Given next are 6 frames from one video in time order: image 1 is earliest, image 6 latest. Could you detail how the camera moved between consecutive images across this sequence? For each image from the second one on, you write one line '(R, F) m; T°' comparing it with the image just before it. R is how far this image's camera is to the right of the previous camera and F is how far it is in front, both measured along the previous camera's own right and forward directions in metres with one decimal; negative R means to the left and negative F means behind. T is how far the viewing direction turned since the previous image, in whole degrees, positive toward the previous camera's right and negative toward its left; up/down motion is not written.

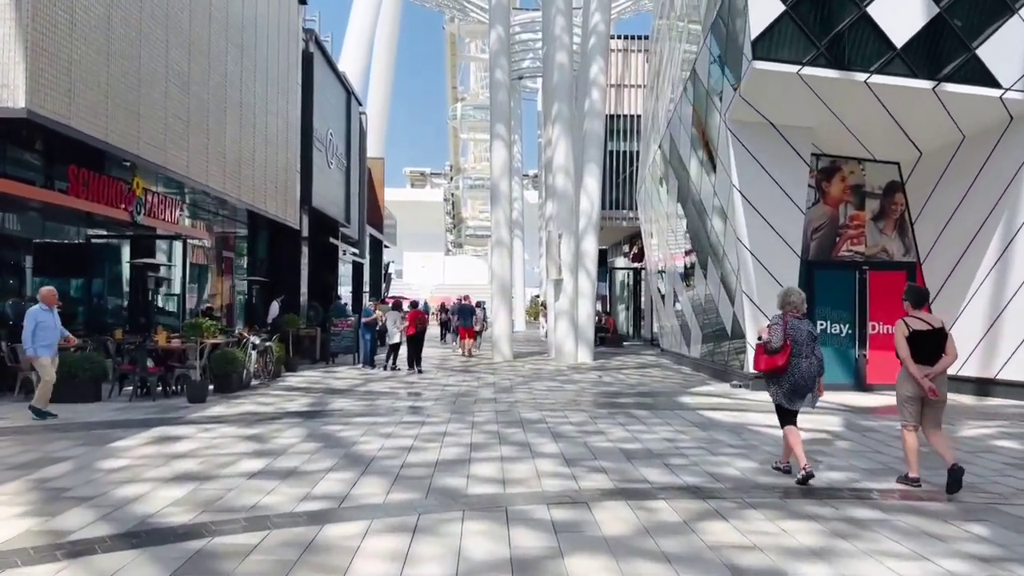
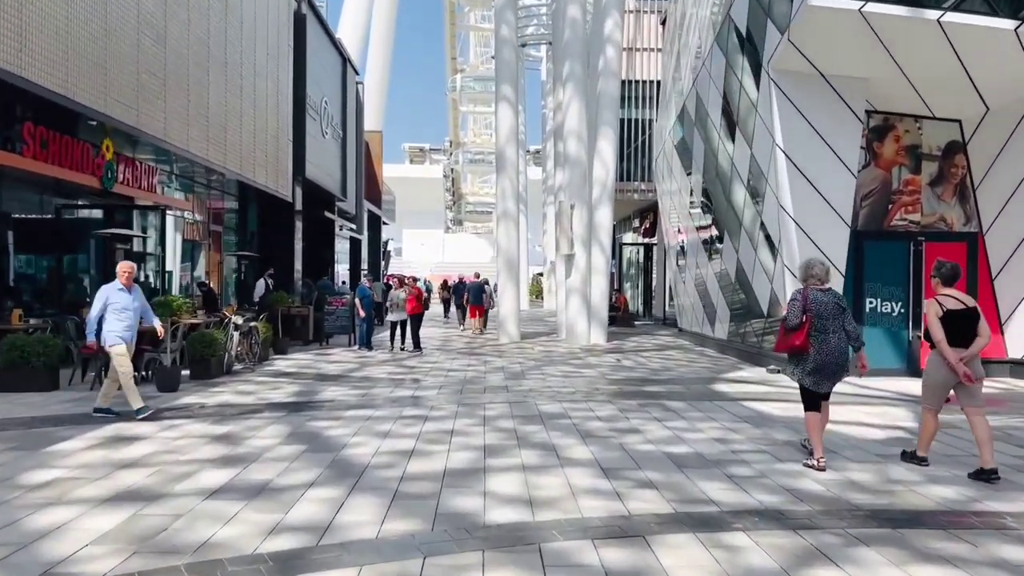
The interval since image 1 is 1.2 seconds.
(-0.2, +1.6) m; 0°
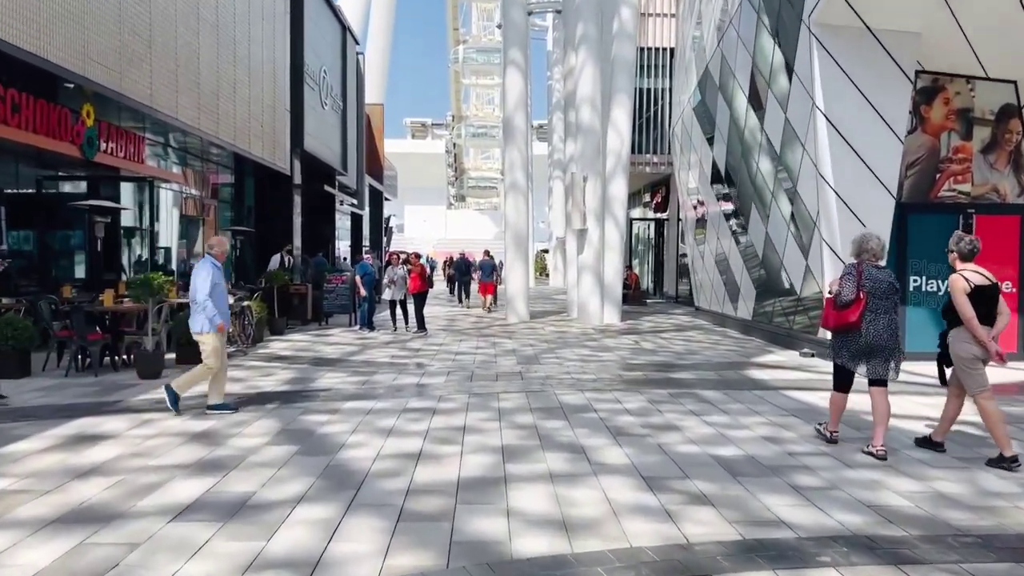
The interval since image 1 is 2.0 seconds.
(-0.2, +1.1) m; 0°
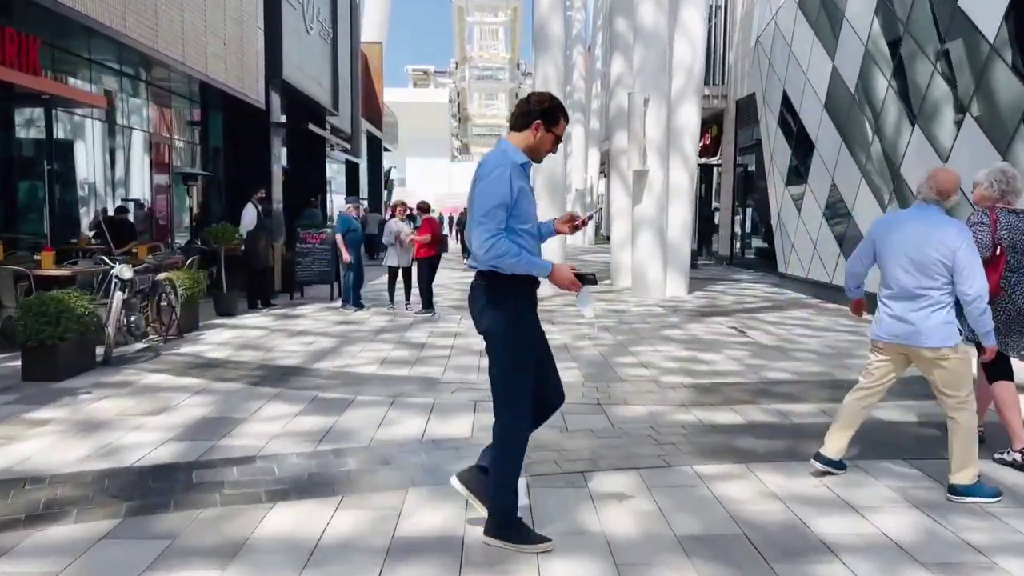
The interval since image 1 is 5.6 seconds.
(-0.5, +4.7) m; 0°
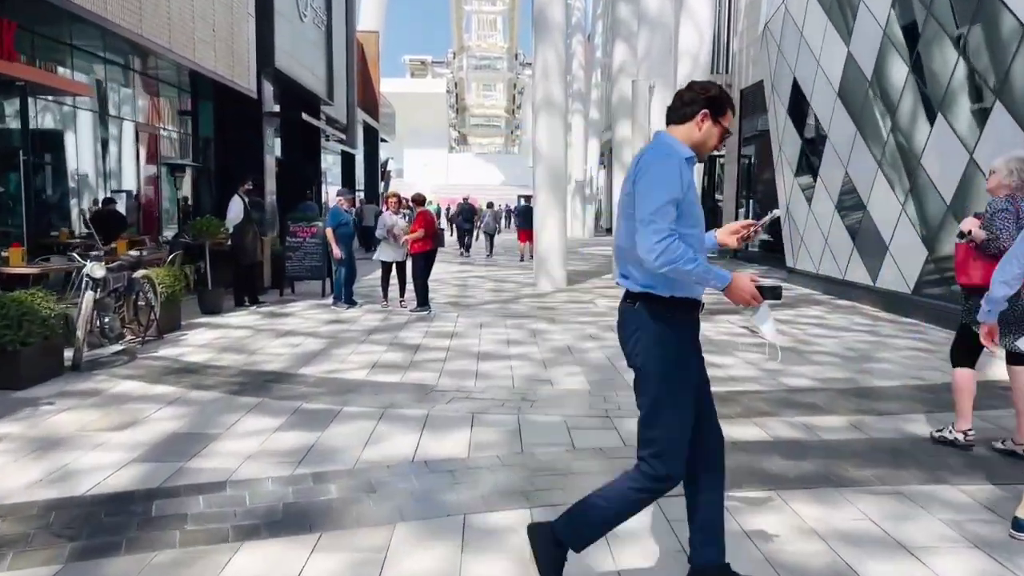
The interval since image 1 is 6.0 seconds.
(0.0, +0.5) m; 0°
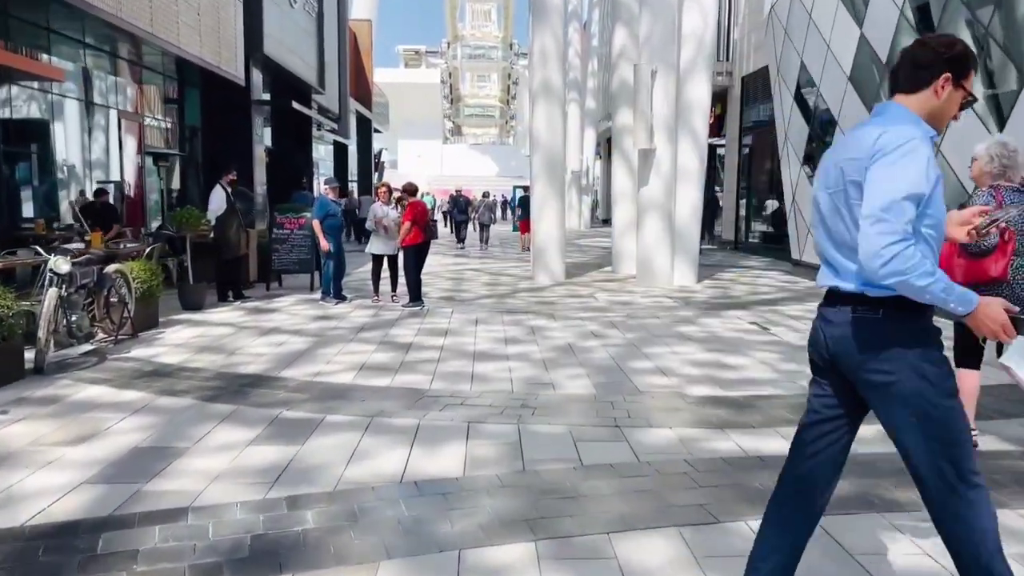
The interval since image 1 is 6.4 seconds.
(0.0, +0.5) m; 0°
